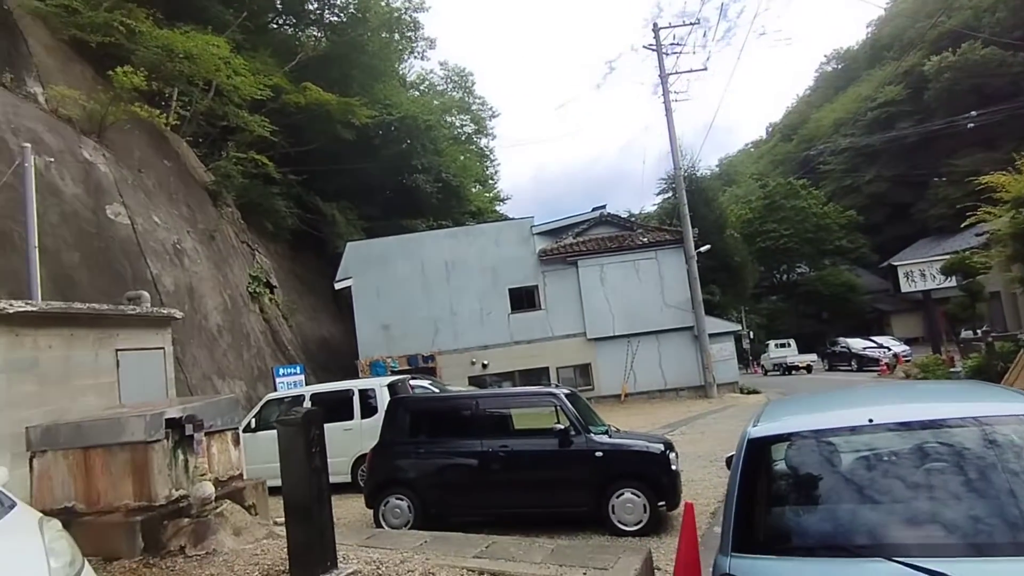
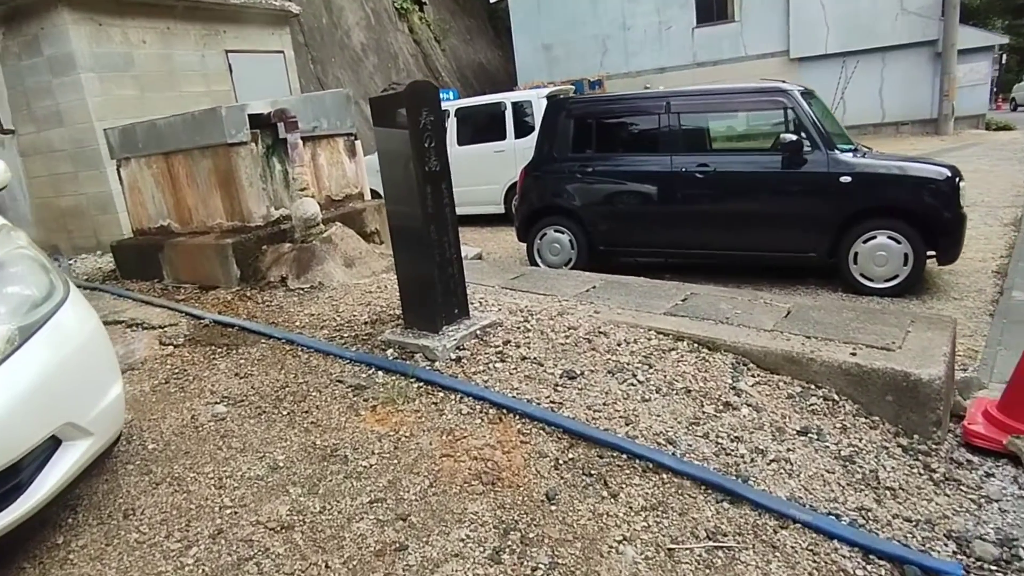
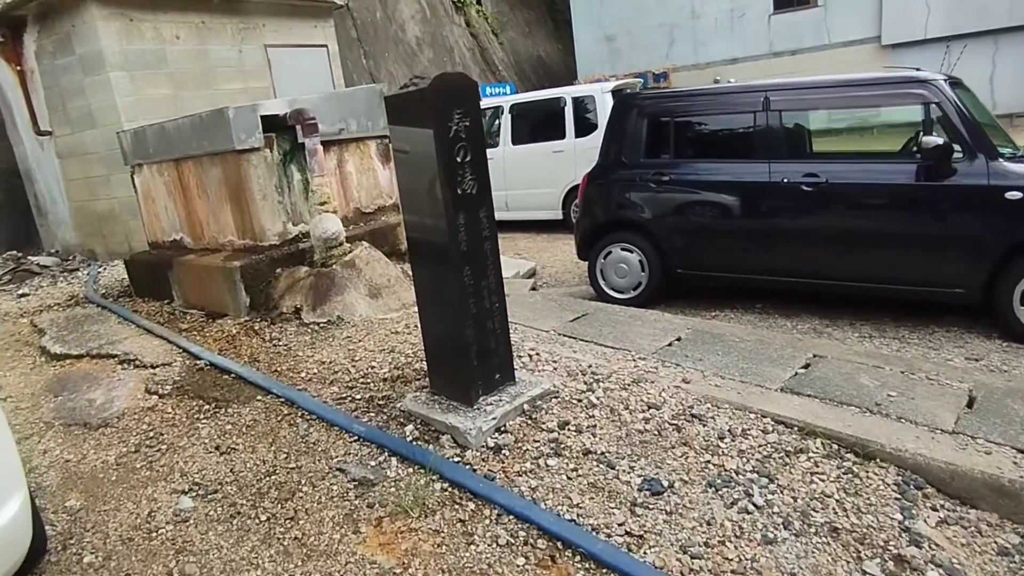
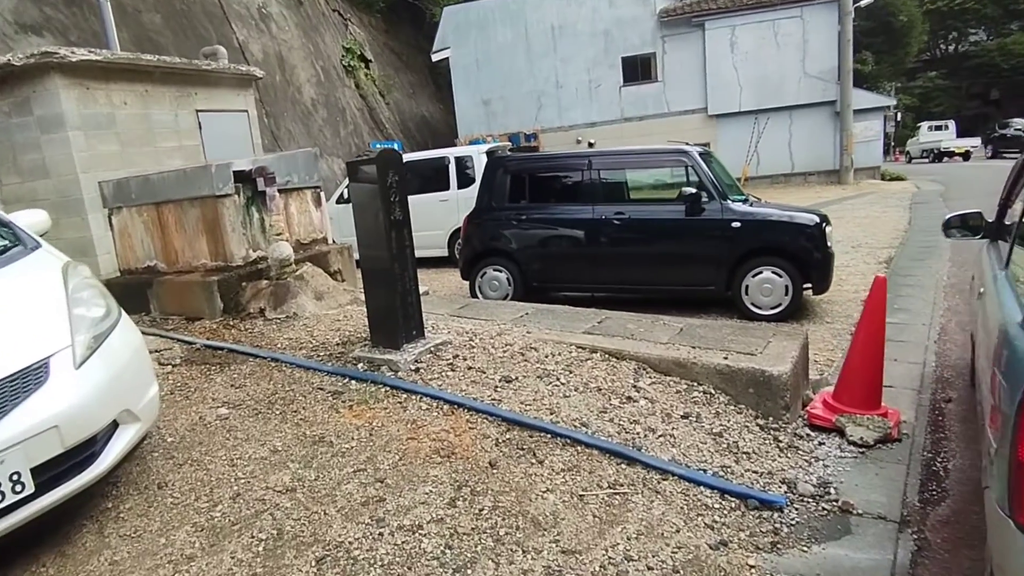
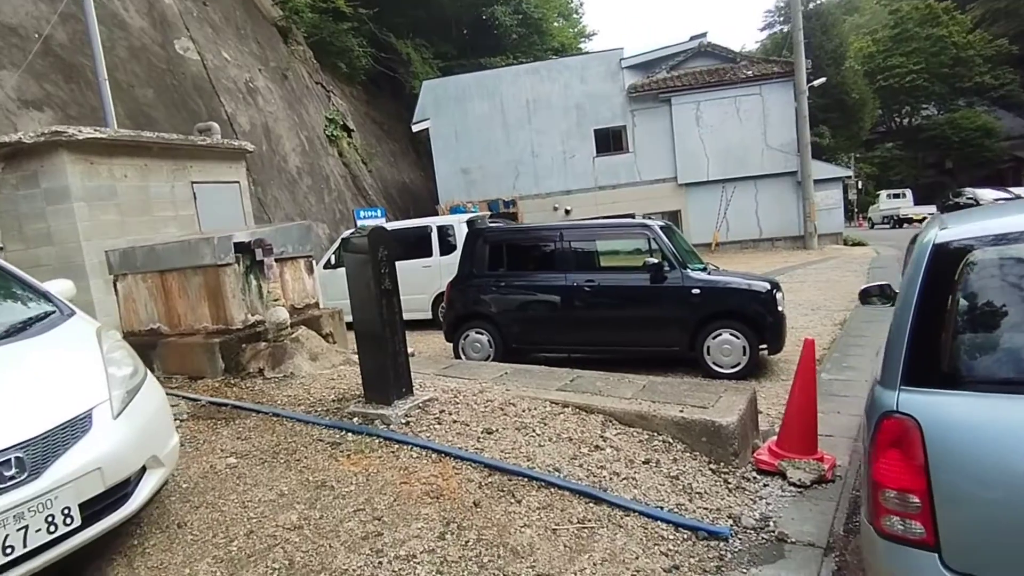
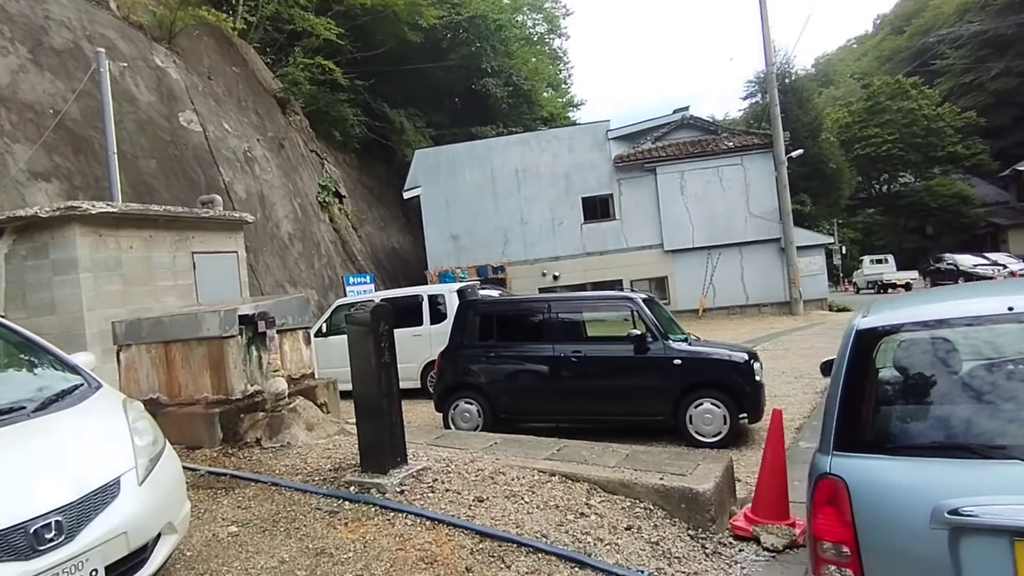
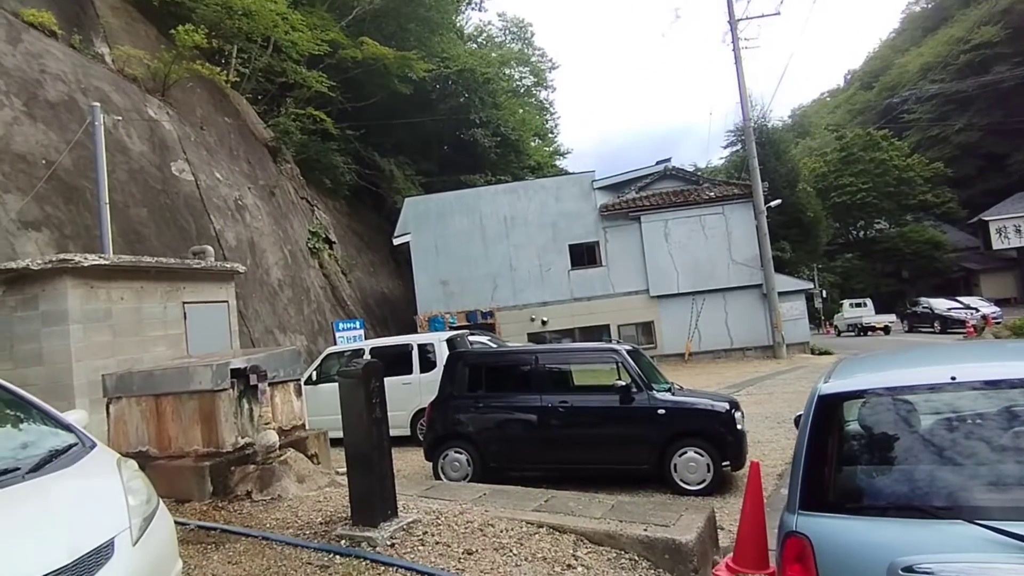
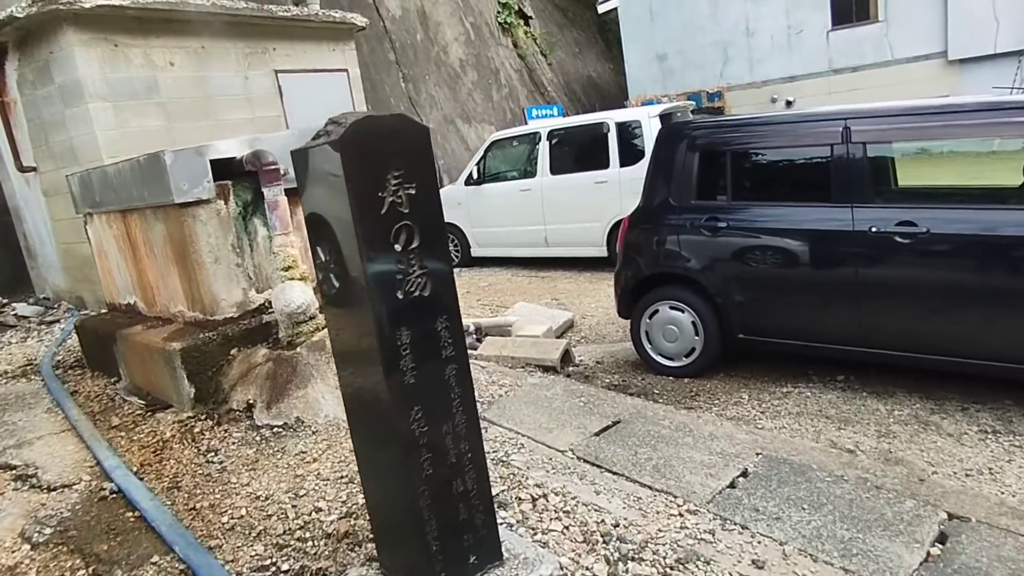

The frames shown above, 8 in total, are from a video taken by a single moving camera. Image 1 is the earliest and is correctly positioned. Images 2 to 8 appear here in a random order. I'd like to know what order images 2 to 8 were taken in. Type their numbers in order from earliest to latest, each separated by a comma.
7, 6, 5, 4, 2, 3, 8
